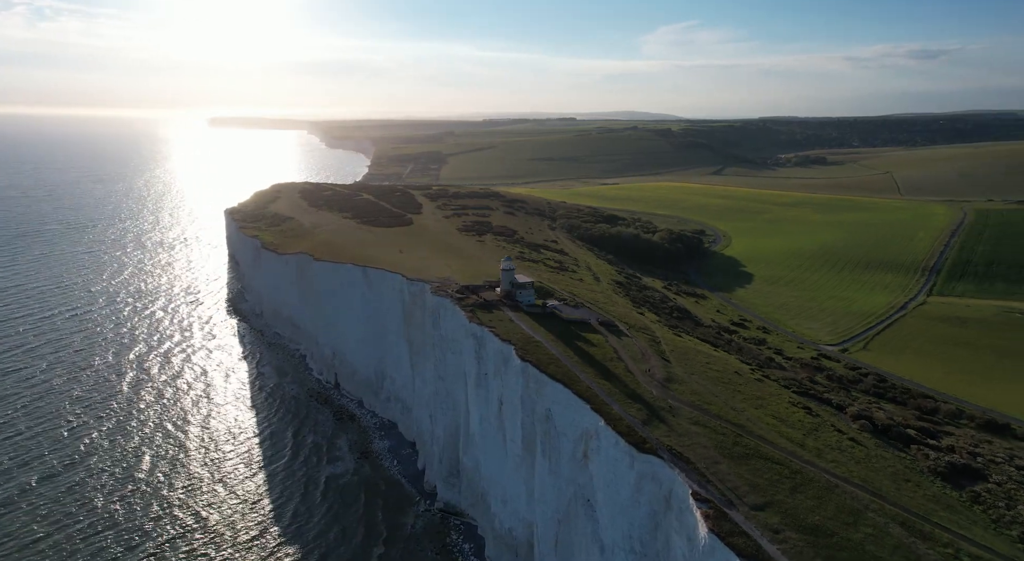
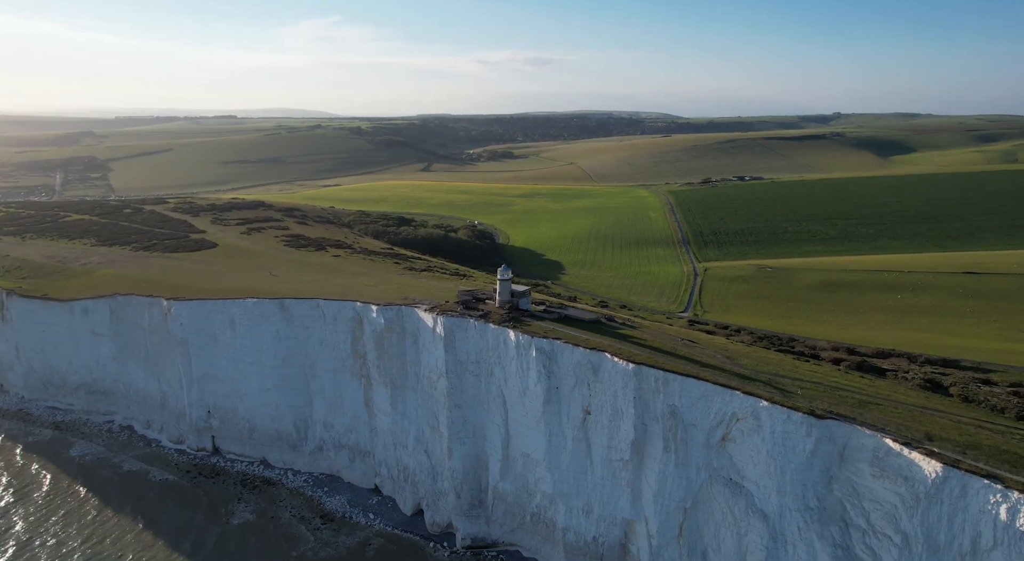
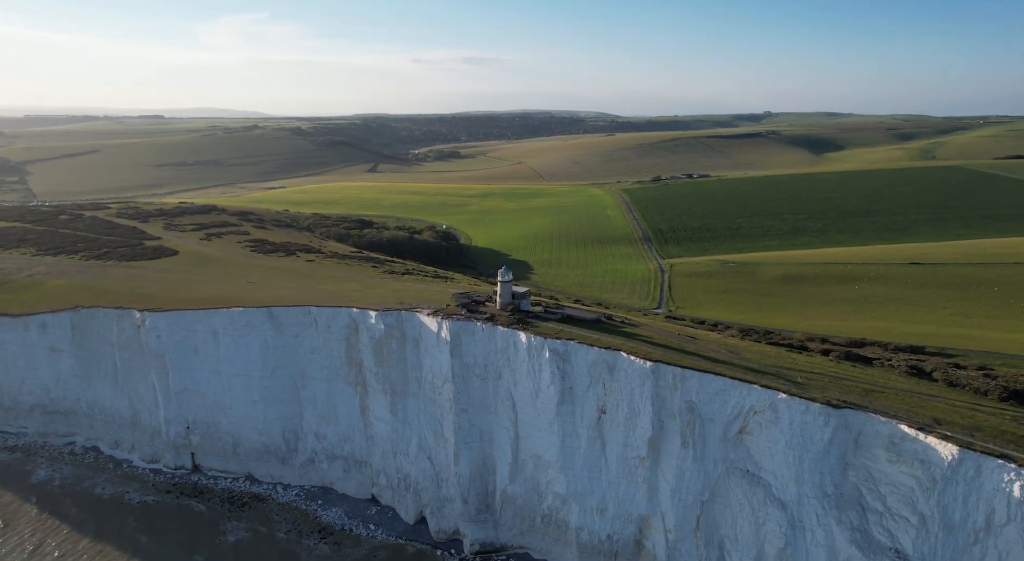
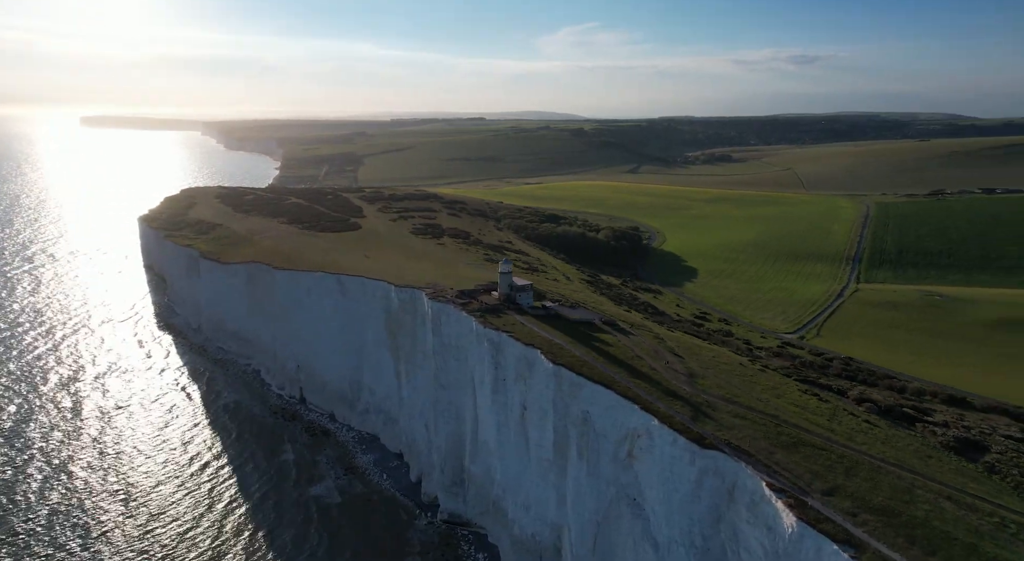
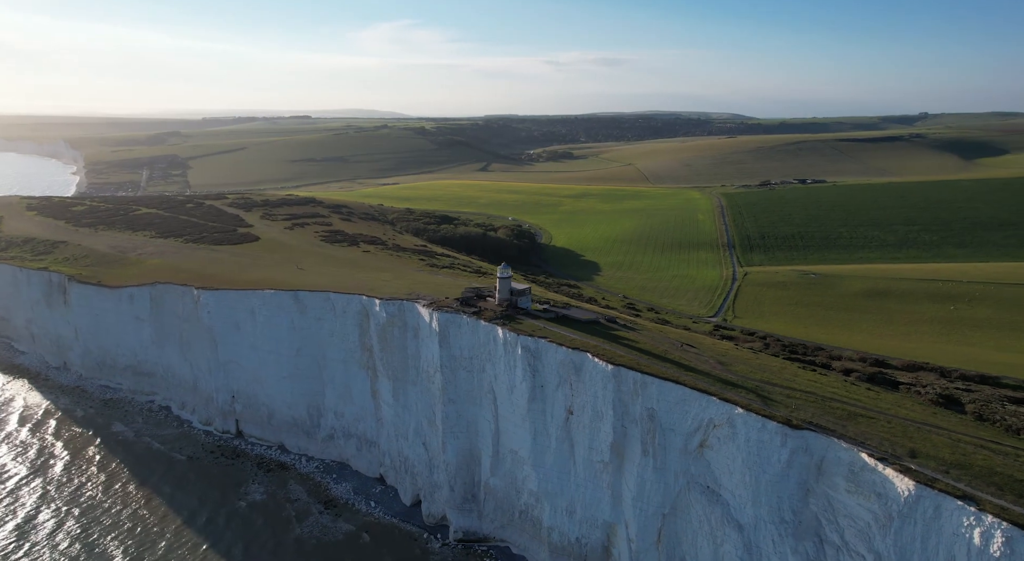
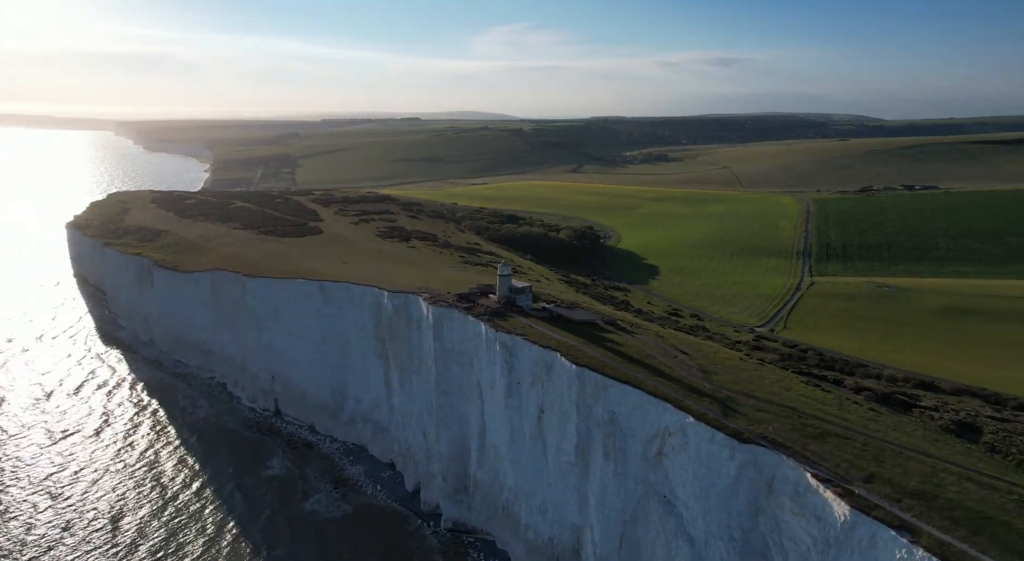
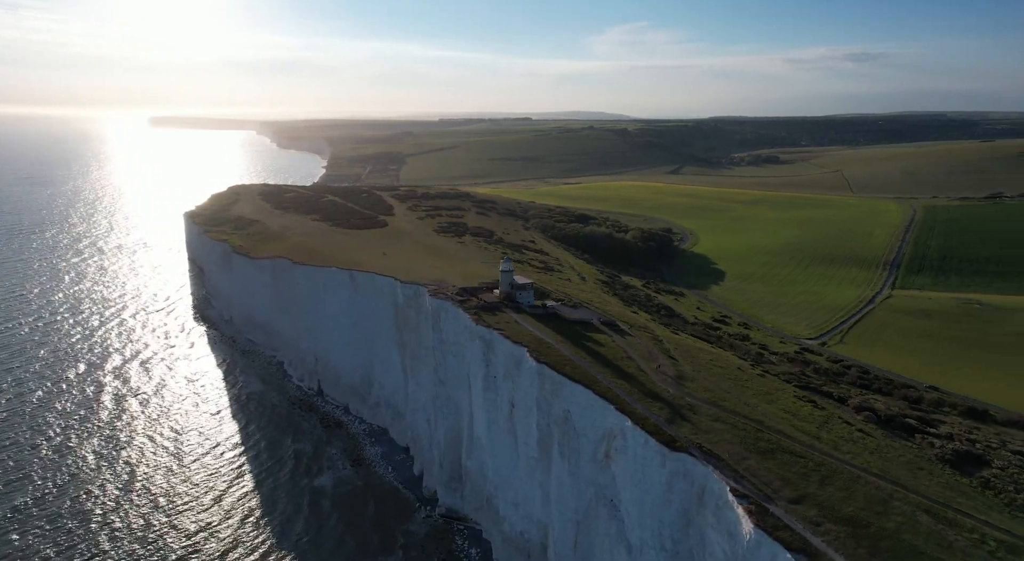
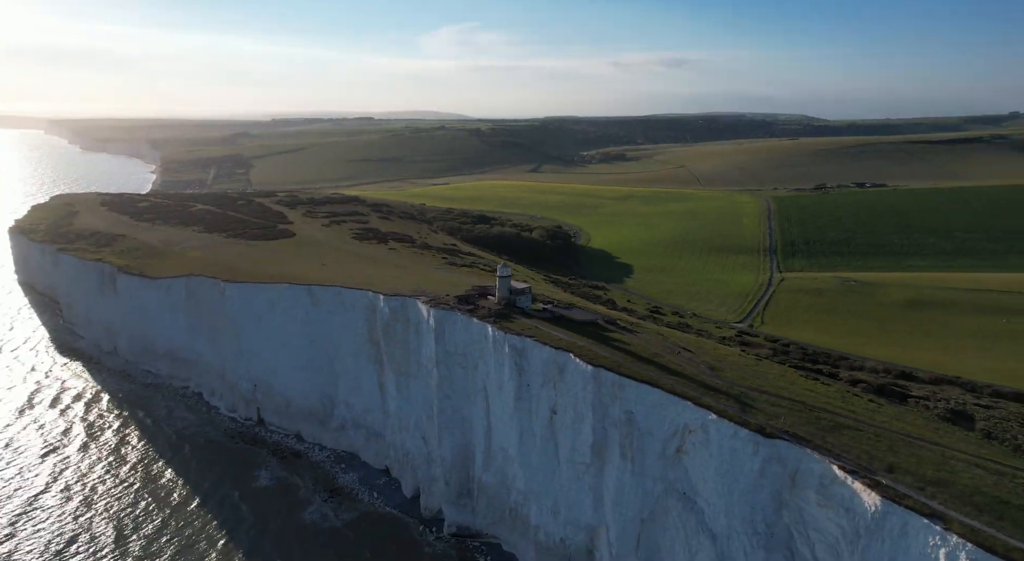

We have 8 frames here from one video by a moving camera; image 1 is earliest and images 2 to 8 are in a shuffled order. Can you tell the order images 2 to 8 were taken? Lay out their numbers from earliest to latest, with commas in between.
7, 4, 6, 8, 5, 2, 3
